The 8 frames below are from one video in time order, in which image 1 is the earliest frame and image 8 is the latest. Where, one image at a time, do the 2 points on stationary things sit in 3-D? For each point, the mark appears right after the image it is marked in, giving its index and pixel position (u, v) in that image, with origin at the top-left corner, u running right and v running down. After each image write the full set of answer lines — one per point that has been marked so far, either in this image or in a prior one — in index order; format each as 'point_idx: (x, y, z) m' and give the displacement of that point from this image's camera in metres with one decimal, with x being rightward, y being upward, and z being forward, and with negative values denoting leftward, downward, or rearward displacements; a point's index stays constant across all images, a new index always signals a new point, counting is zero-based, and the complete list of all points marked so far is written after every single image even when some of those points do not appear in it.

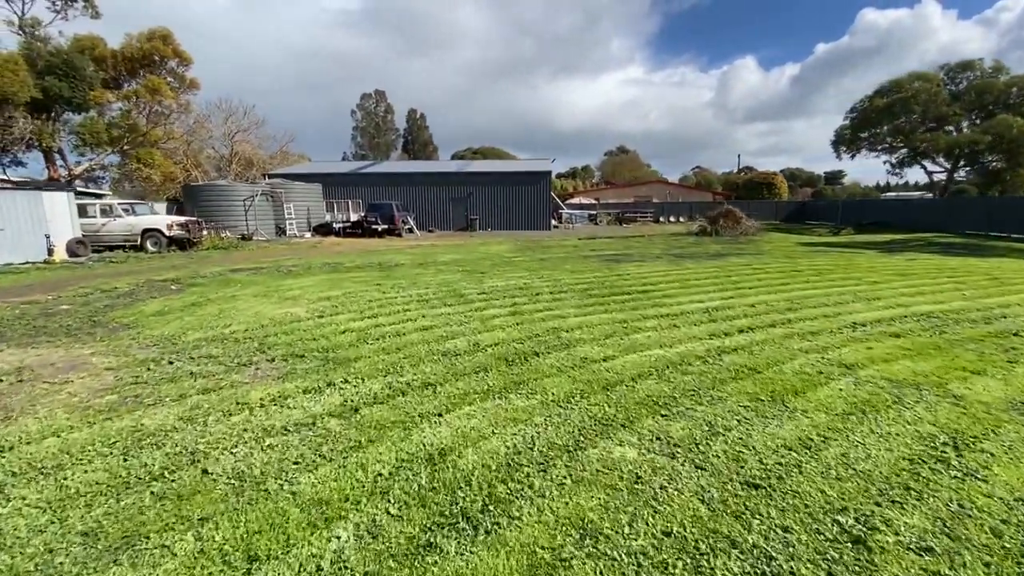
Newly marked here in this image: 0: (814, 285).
0: (+5.0, +0.1, +7.9) m
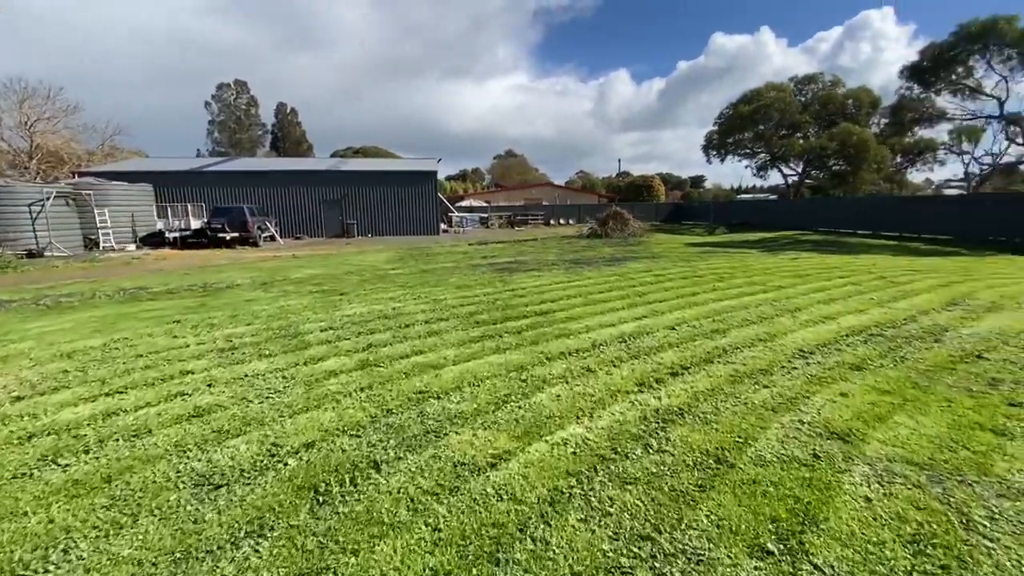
0: (+3.2, -0.1, +7.1) m
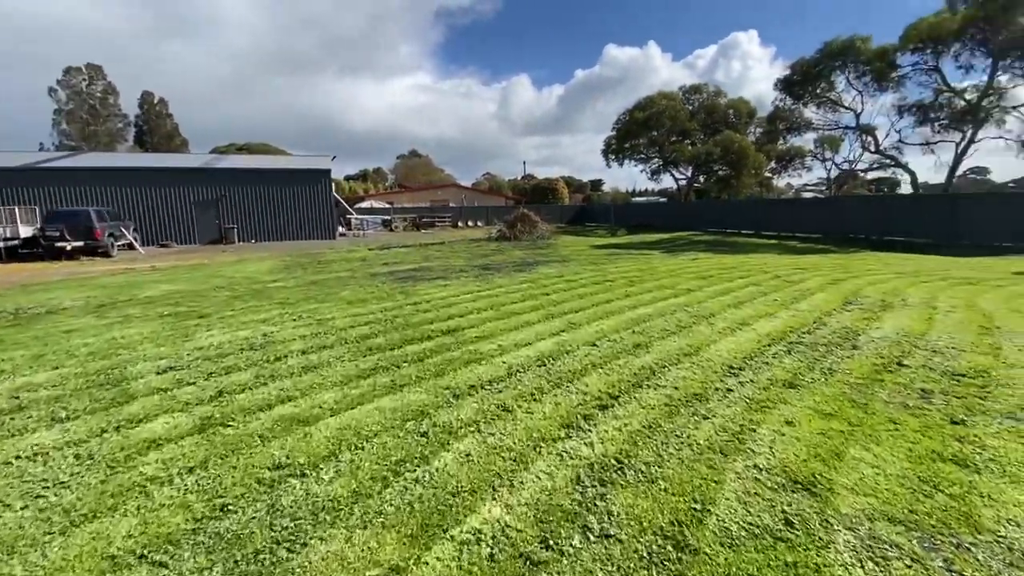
0: (+1.8, -0.2, +6.8) m
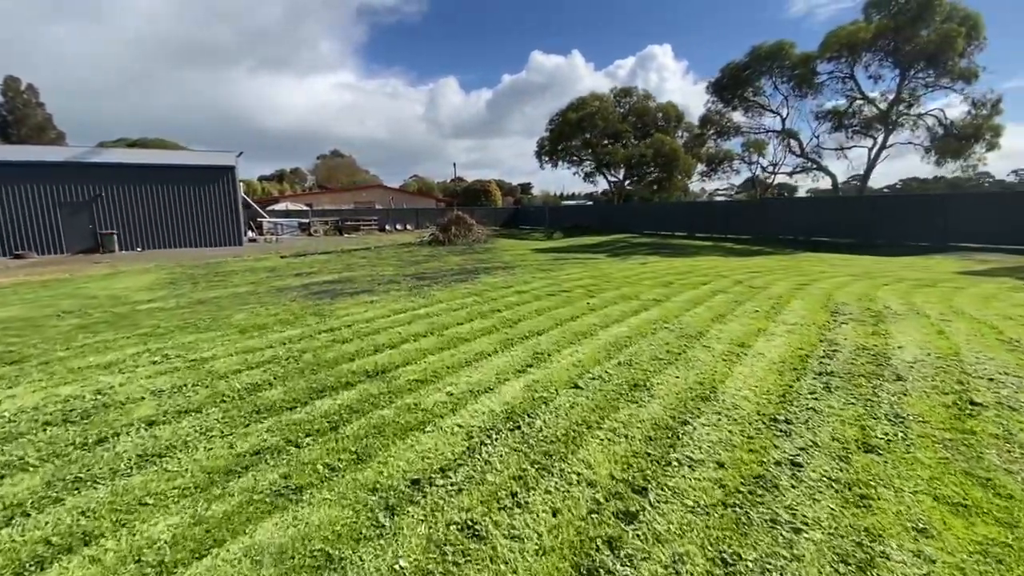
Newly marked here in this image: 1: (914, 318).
0: (+1.2, -0.3, +5.8) m
1: (+4.3, -0.3, +5.2) m
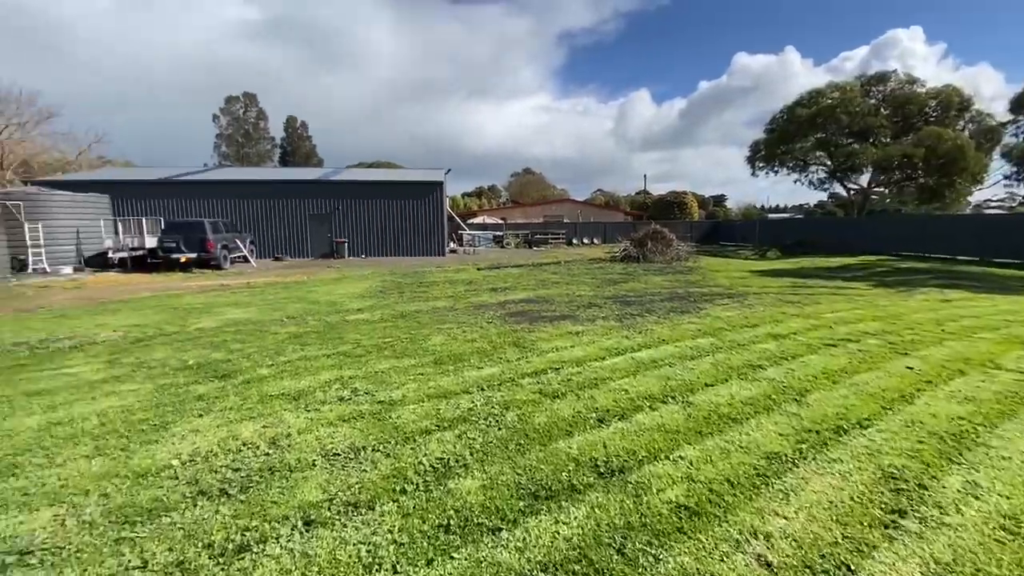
0: (+3.3, -0.8, +3.6) m
1: (+6.1, -0.9, +1.8) m
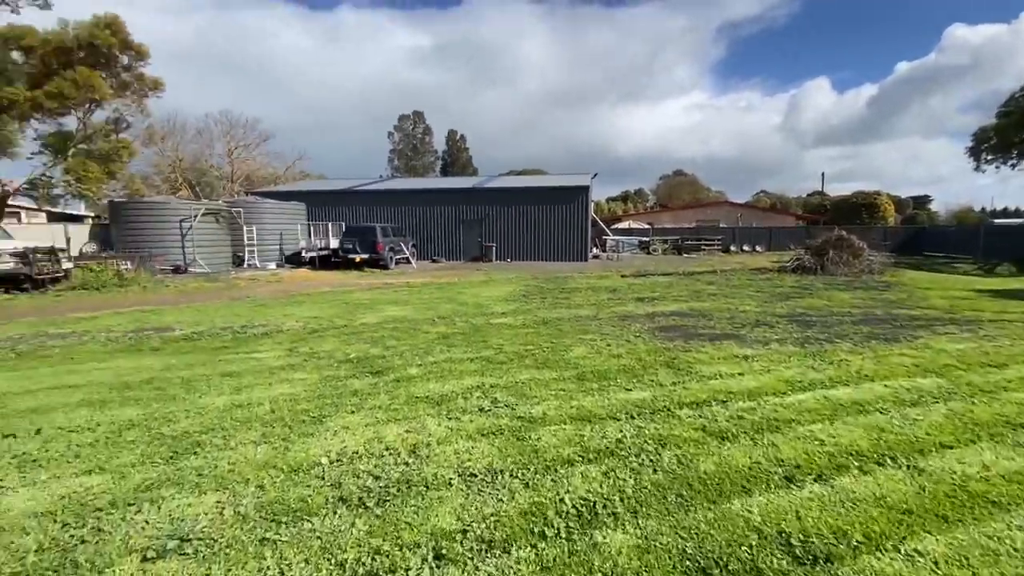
0: (+4.2, -1.0, +2.1) m
1: (+6.3, -1.2, -0.3) m
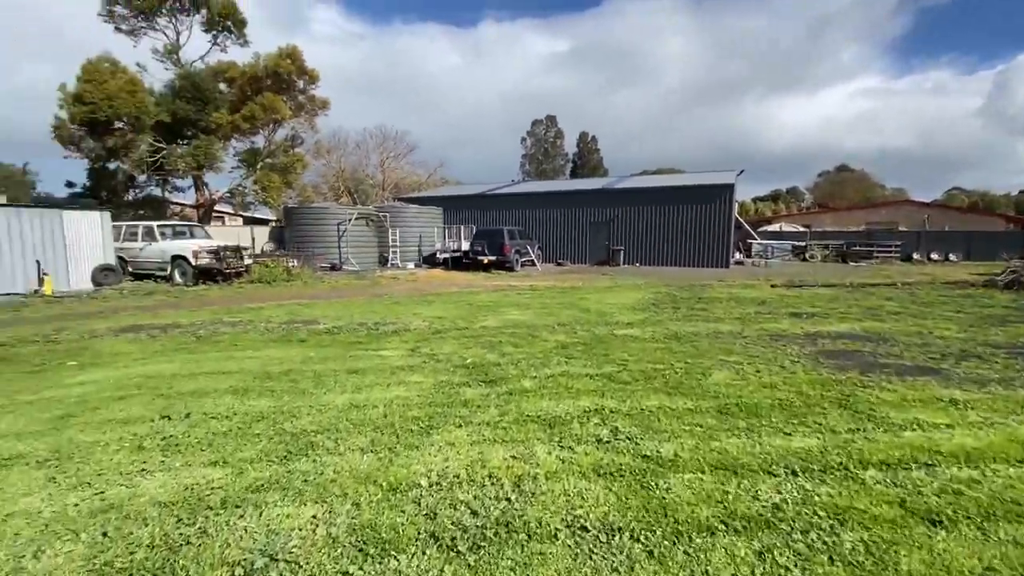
0: (+4.5, -1.2, +0.6) m
1: (+5.9, -1.5, -2.3) m
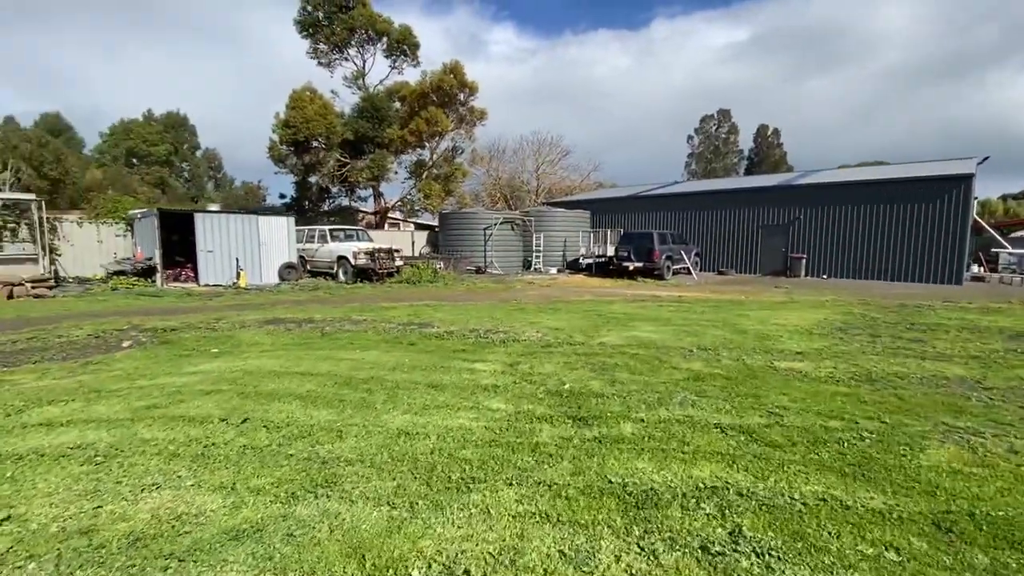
0: (+3.8, -1.4, -1.5) m
1: (+4.2, -1.7, -4.7) m
